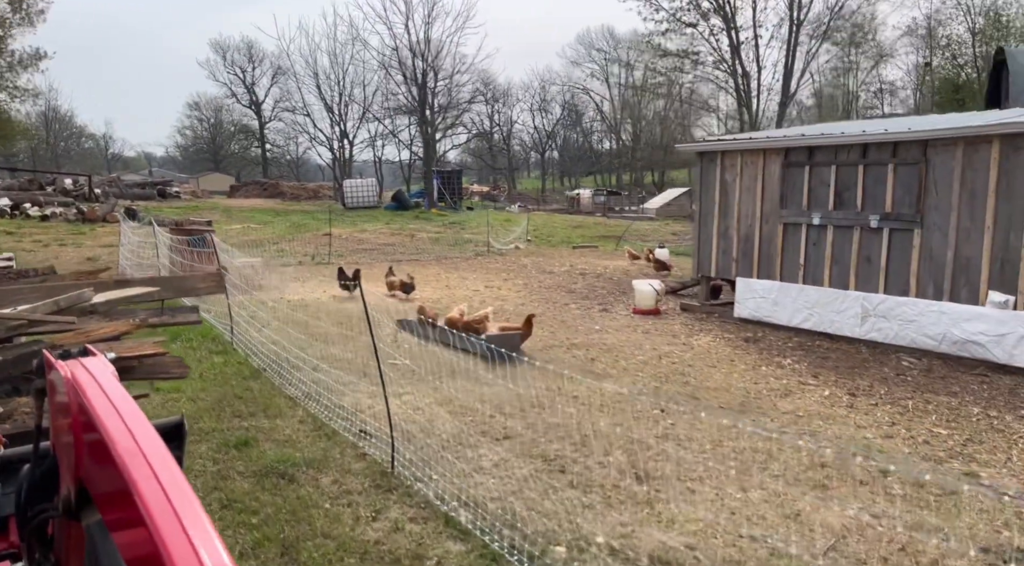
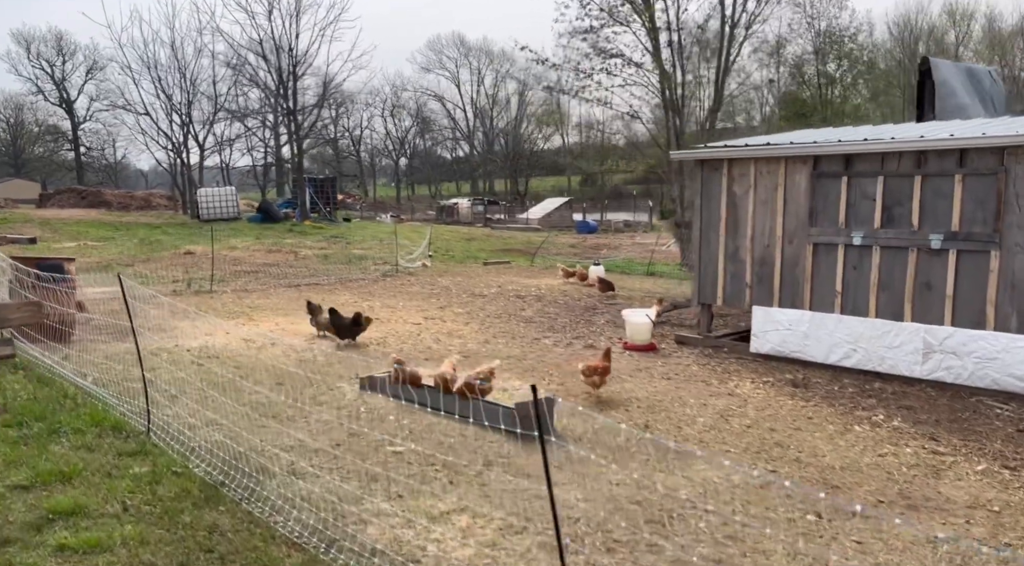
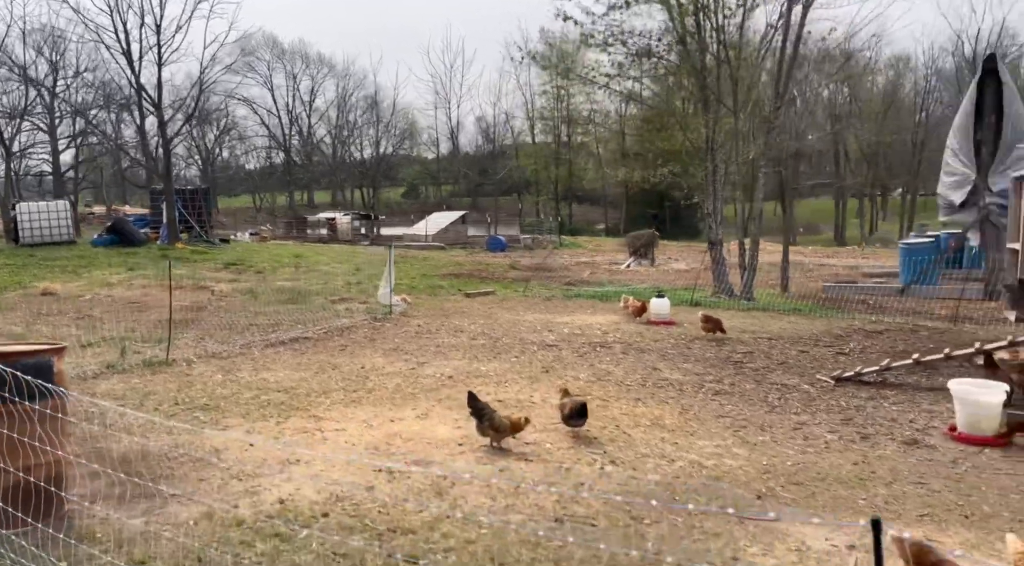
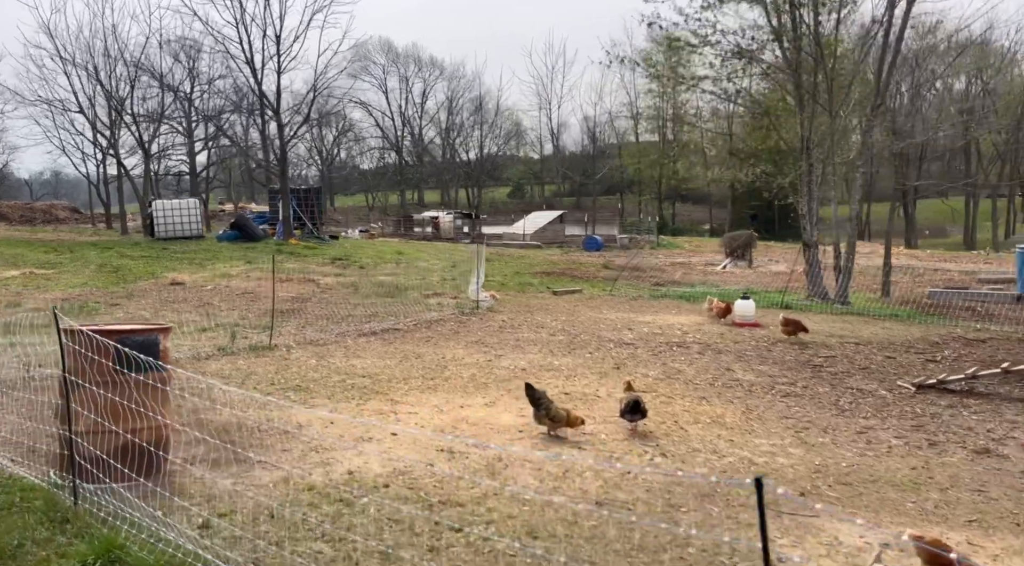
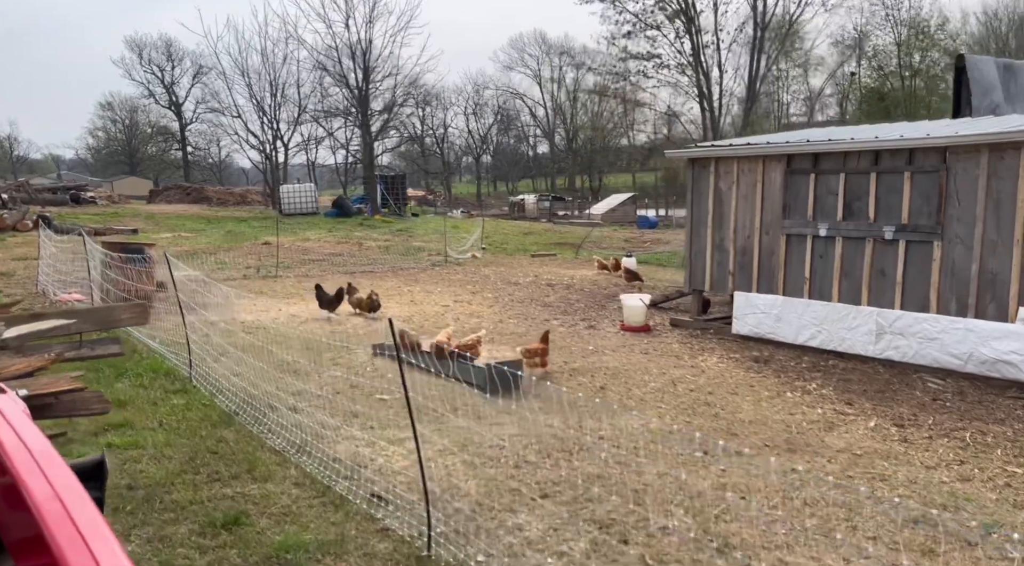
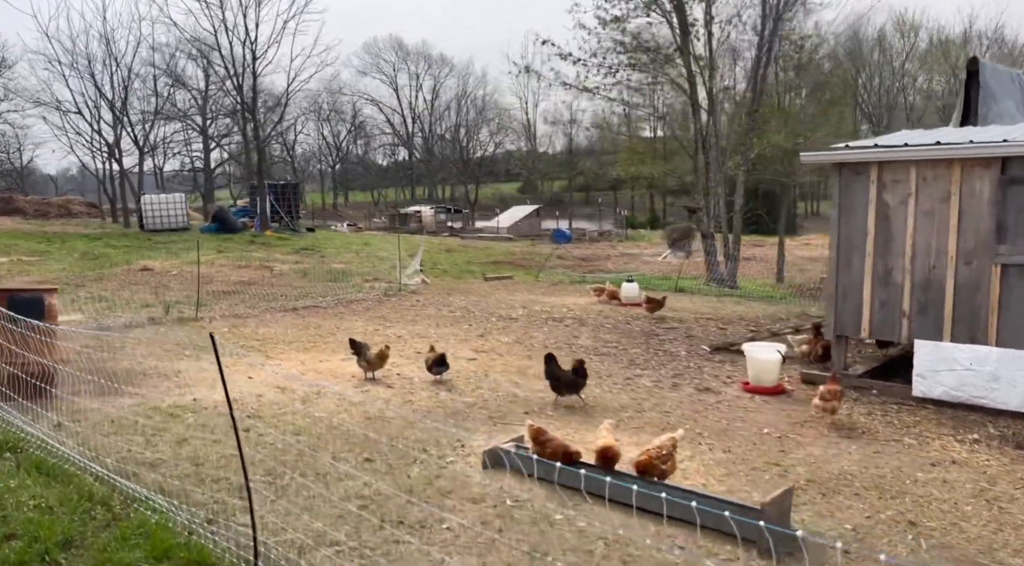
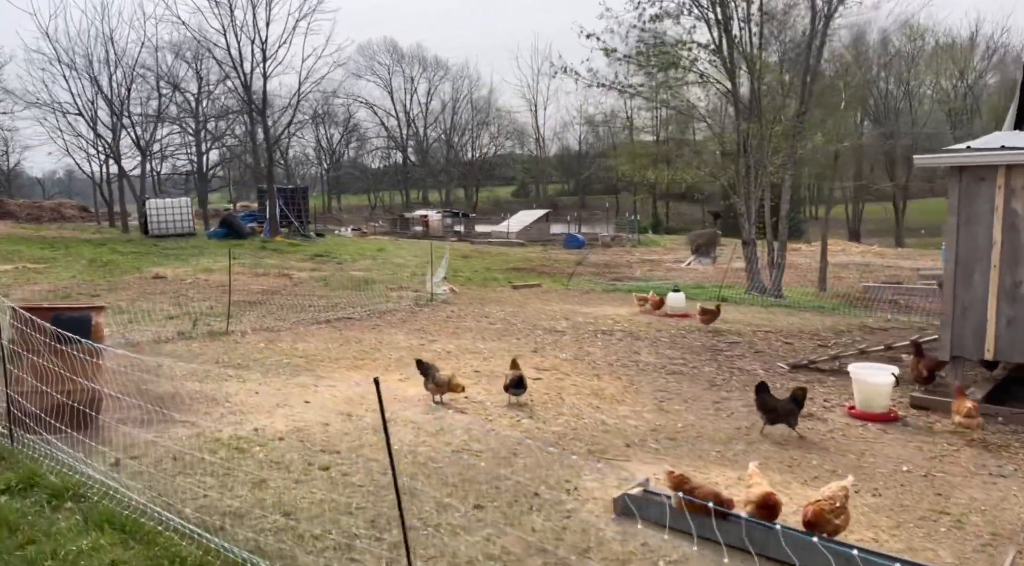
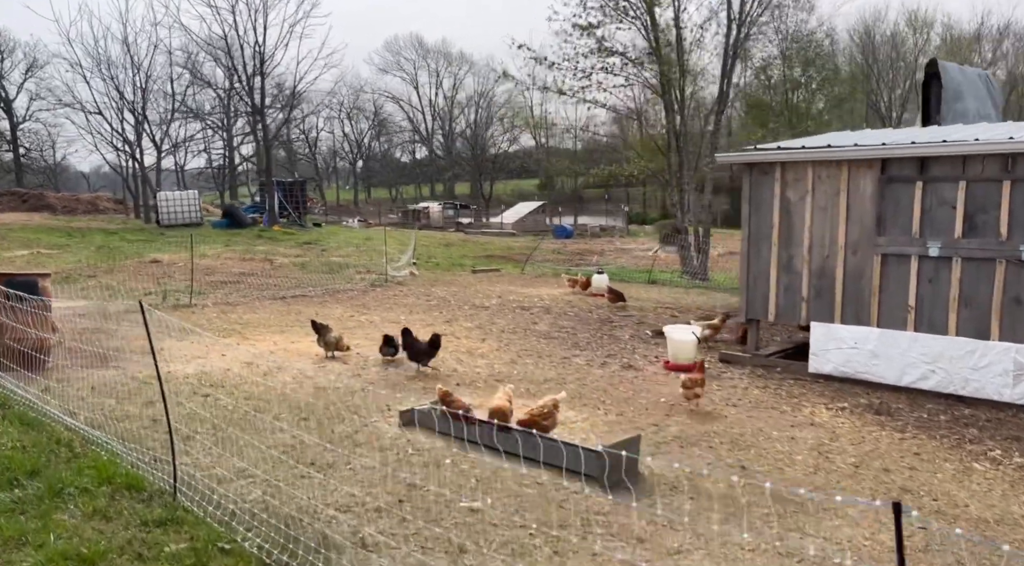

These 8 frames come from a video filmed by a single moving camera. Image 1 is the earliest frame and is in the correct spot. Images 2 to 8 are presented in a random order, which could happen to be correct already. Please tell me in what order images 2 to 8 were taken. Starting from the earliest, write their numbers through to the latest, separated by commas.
5, 2, 8, 6, 7, 4, 3
